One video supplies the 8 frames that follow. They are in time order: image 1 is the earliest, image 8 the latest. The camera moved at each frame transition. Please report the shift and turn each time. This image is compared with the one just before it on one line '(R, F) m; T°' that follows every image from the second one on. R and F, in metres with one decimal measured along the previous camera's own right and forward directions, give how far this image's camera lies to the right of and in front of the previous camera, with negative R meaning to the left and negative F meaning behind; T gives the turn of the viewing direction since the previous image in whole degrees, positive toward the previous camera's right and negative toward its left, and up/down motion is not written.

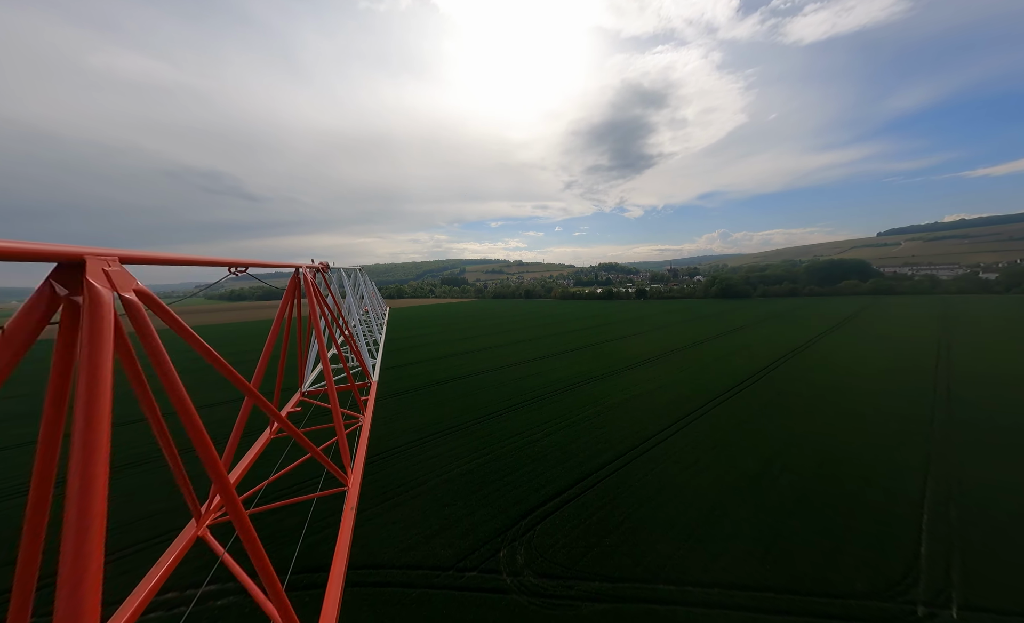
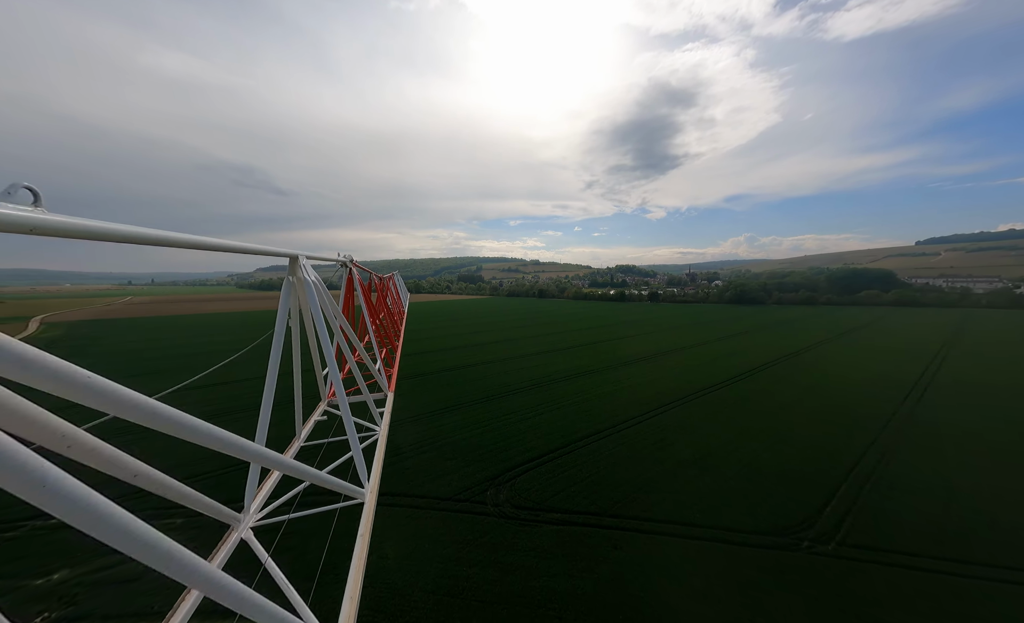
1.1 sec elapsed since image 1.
(+1.0, -2.7) m; -3°
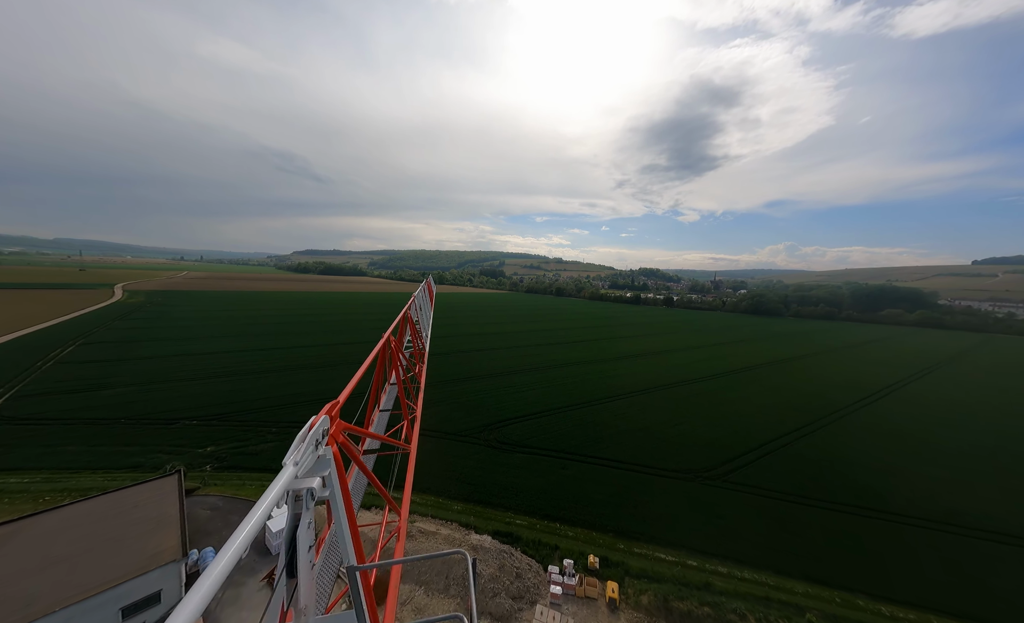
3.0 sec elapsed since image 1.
(+1.4, -4.5) m; -4°
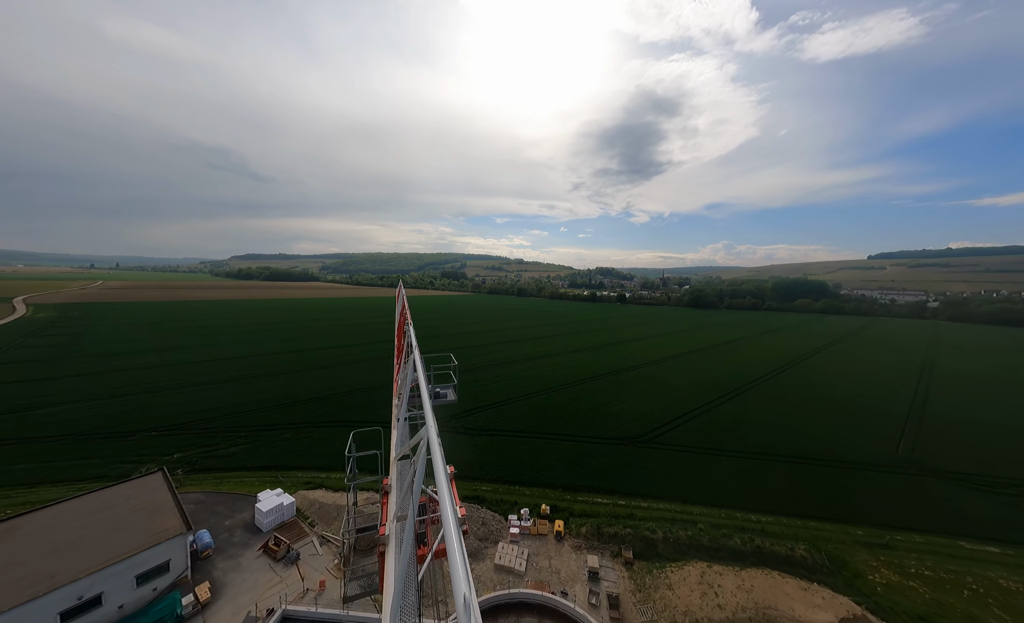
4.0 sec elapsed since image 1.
(+0.2, -2.1) m; +7°
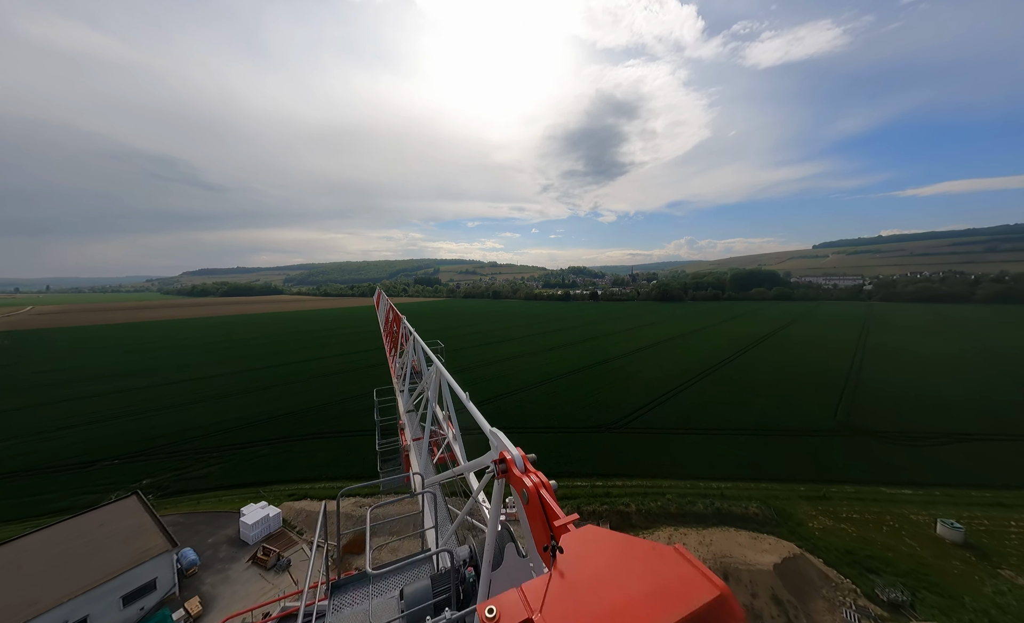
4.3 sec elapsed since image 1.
(+0.1, -0.8) m; +5°
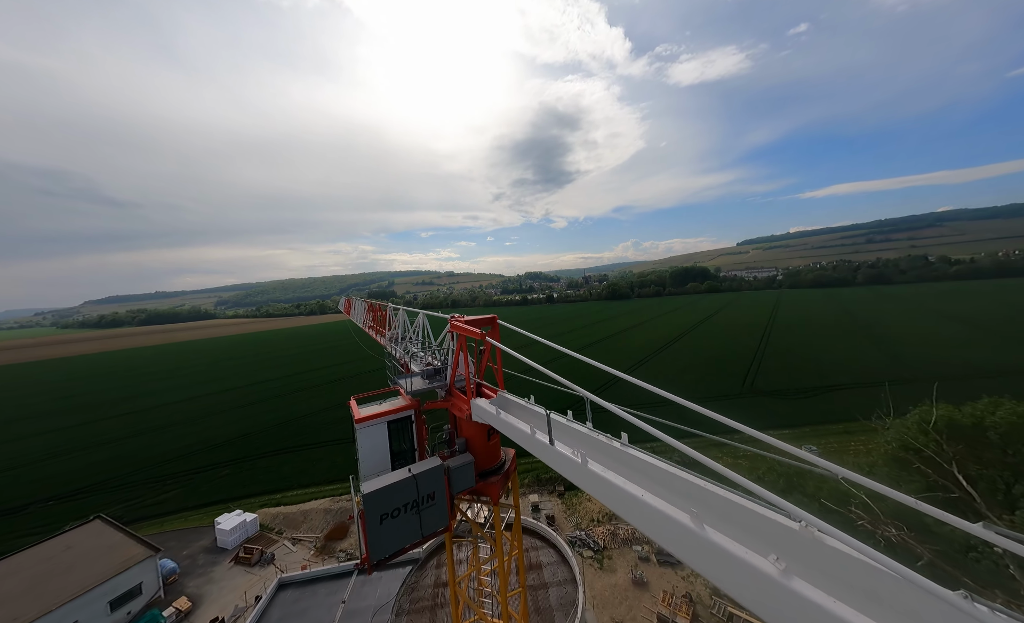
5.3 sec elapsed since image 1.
(+0.2, -1.9) m; +8°
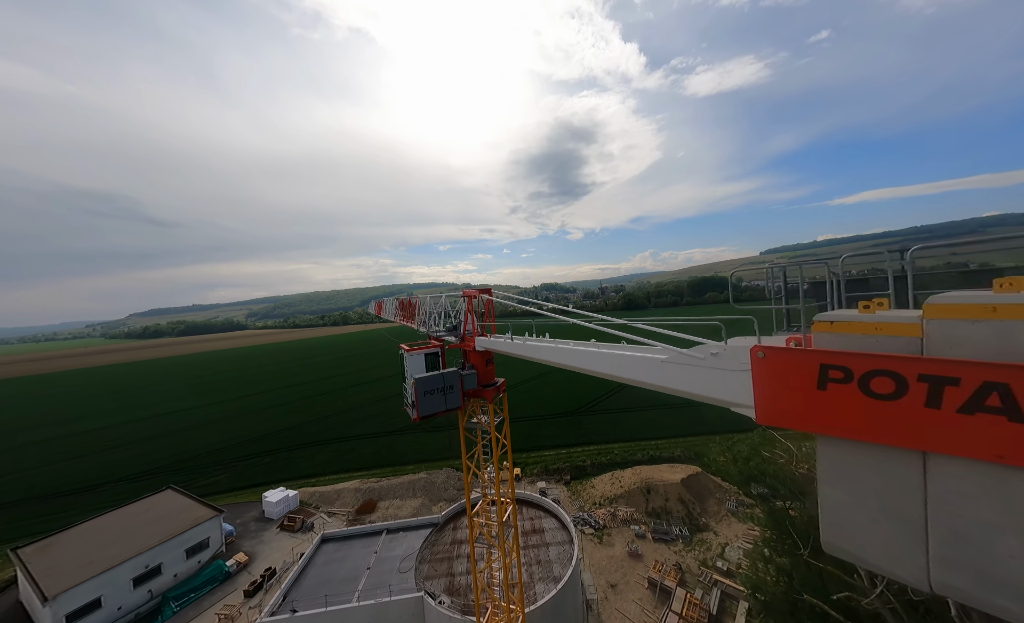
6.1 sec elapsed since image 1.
(+0.3, -1.3) m; -3°
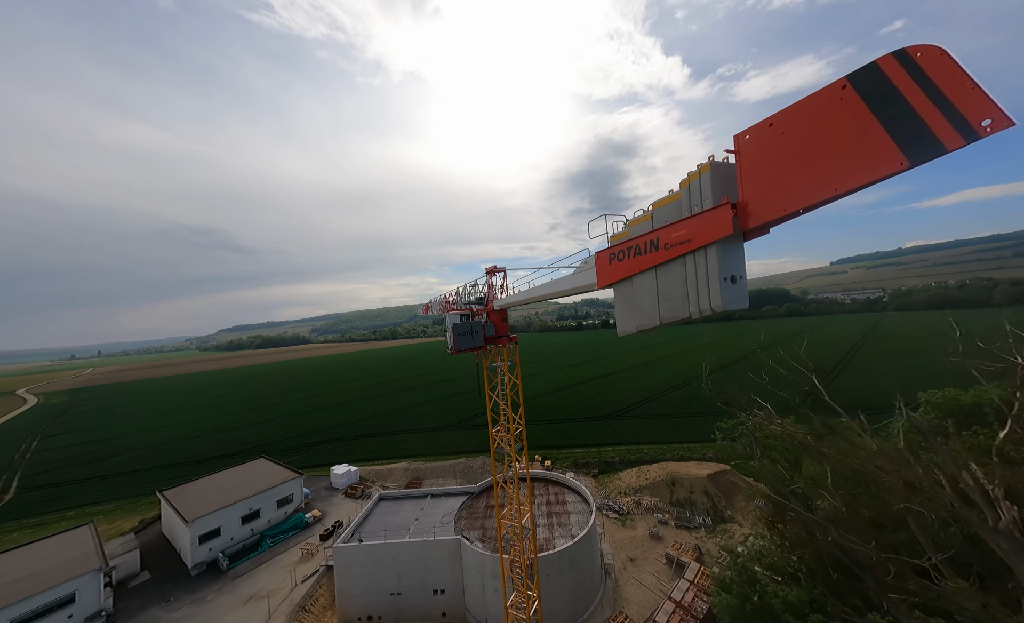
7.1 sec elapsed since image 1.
(+0.5, -1.4) m; -8°
